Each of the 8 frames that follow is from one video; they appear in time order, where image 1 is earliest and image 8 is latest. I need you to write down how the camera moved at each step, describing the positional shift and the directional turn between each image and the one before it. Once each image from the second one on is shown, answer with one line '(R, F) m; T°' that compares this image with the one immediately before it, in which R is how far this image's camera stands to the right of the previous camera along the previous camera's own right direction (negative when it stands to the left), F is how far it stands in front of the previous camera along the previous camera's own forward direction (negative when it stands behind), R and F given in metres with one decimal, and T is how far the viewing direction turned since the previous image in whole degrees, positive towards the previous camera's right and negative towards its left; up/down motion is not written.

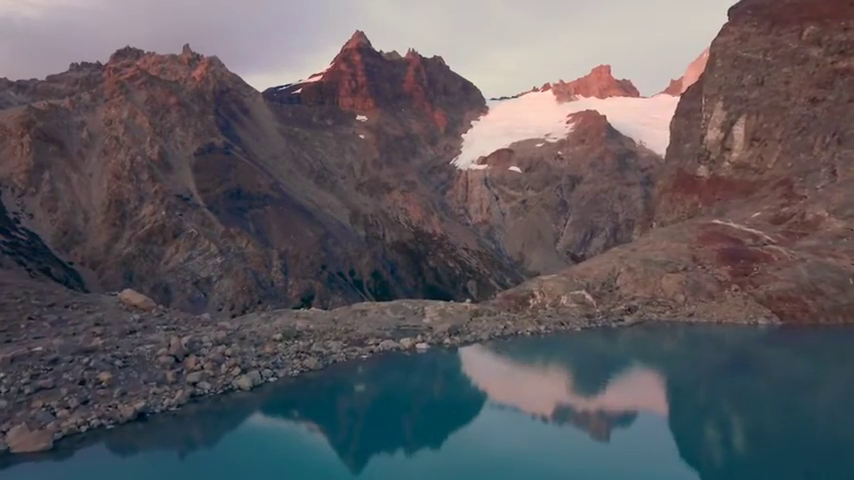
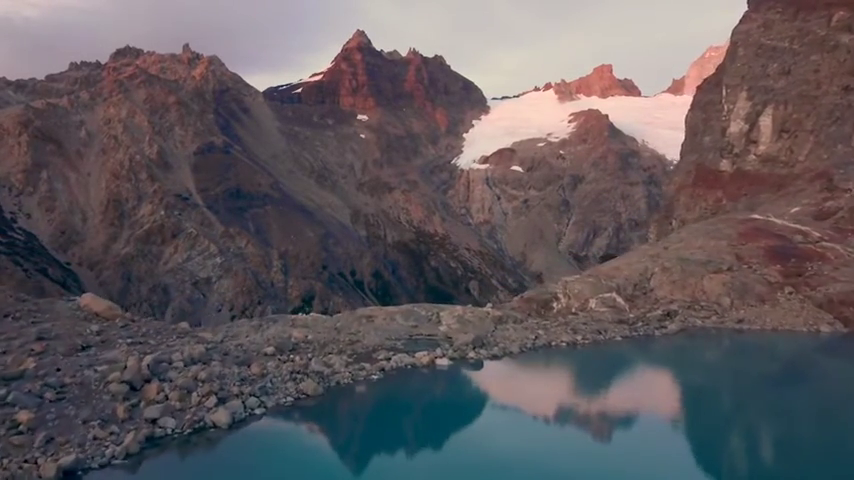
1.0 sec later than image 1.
(-0.3, +2.0) m; 0°
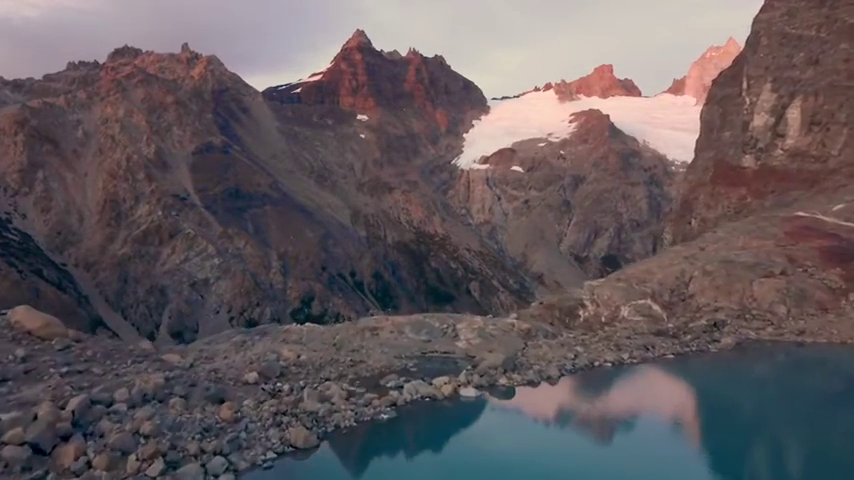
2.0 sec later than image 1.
(-0.2, +2.0) m; 0°
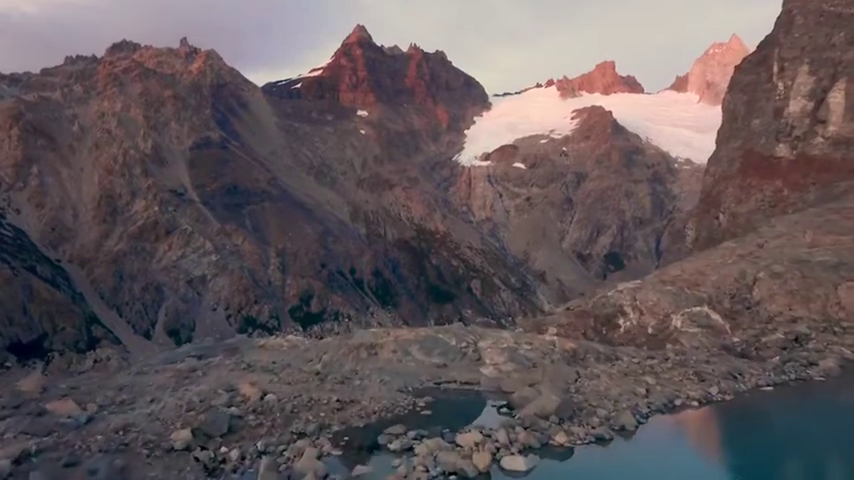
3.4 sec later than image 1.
(-0.2, +2.7) m; 0°
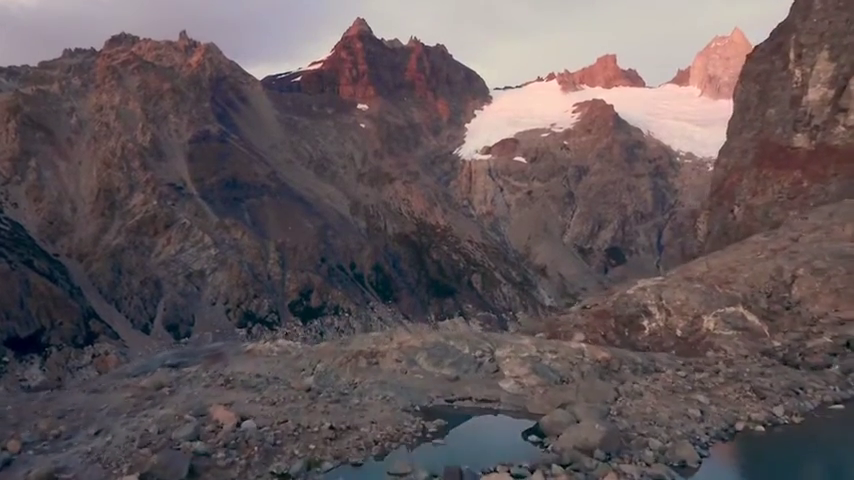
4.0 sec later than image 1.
(-0.1, +1.2) m; 0°
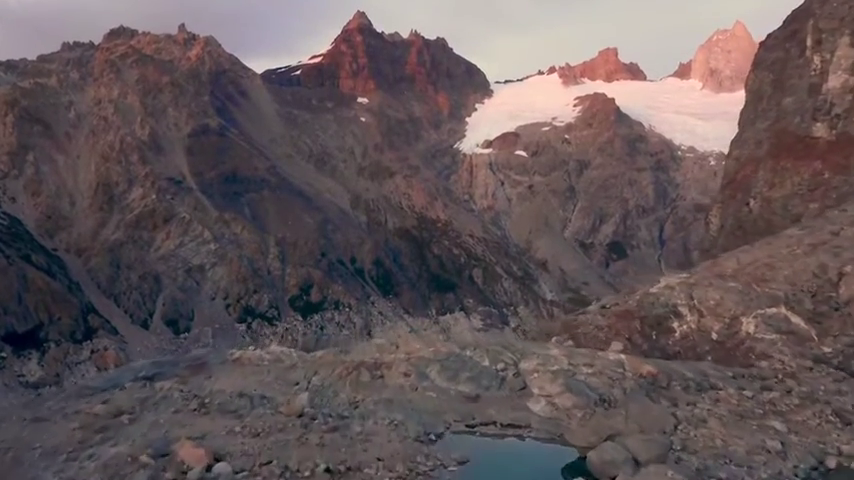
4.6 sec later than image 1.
(-0.1, +1.1) m; 0°
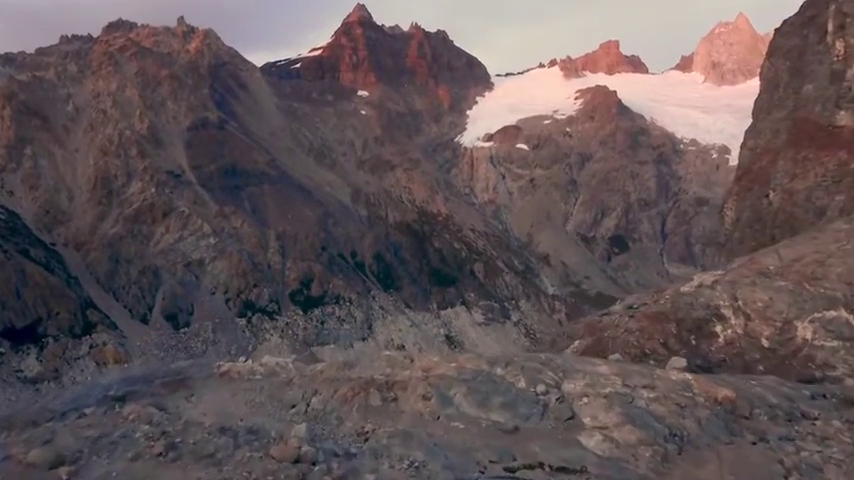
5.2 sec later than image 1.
(-0.2, +1.2) m; 0°
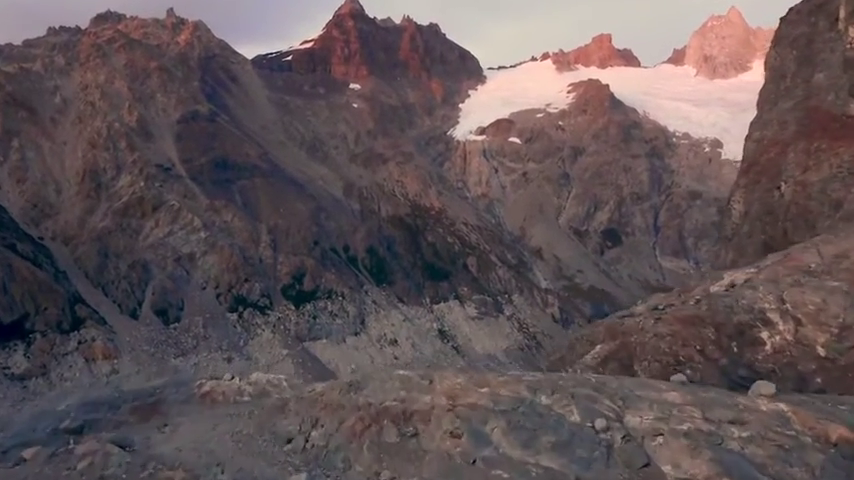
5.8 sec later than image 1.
(-0.2, +1.1) m; +1°
